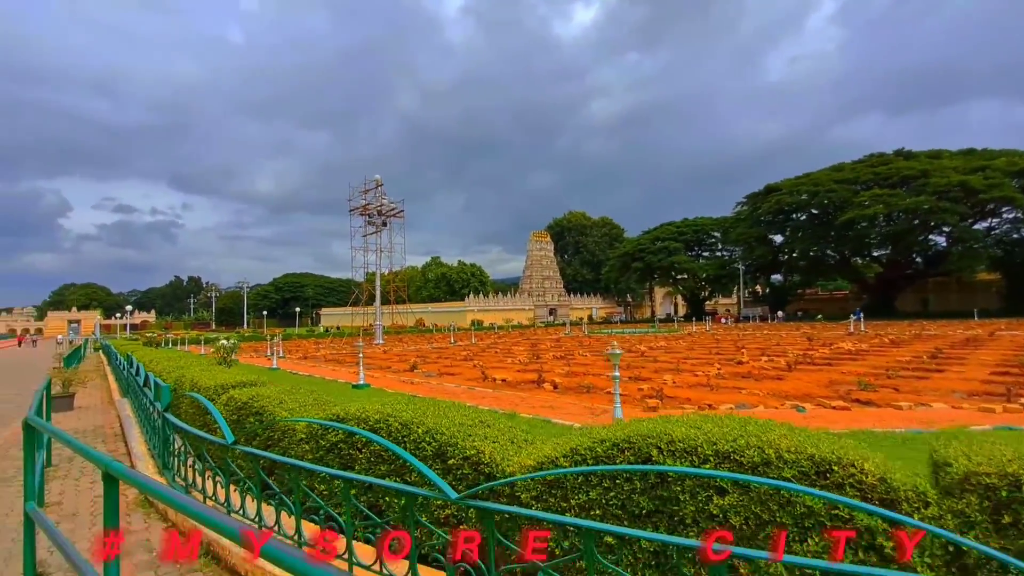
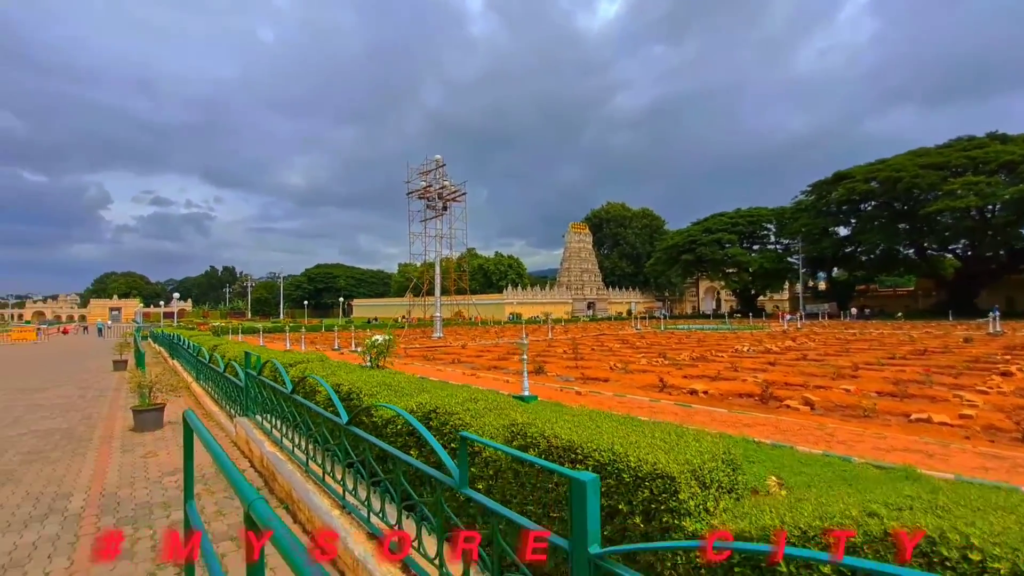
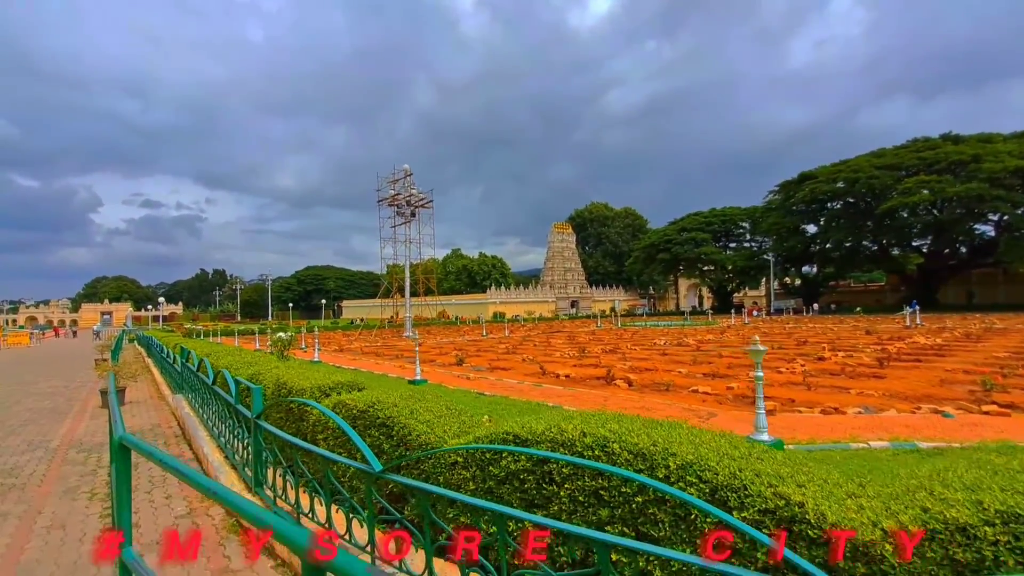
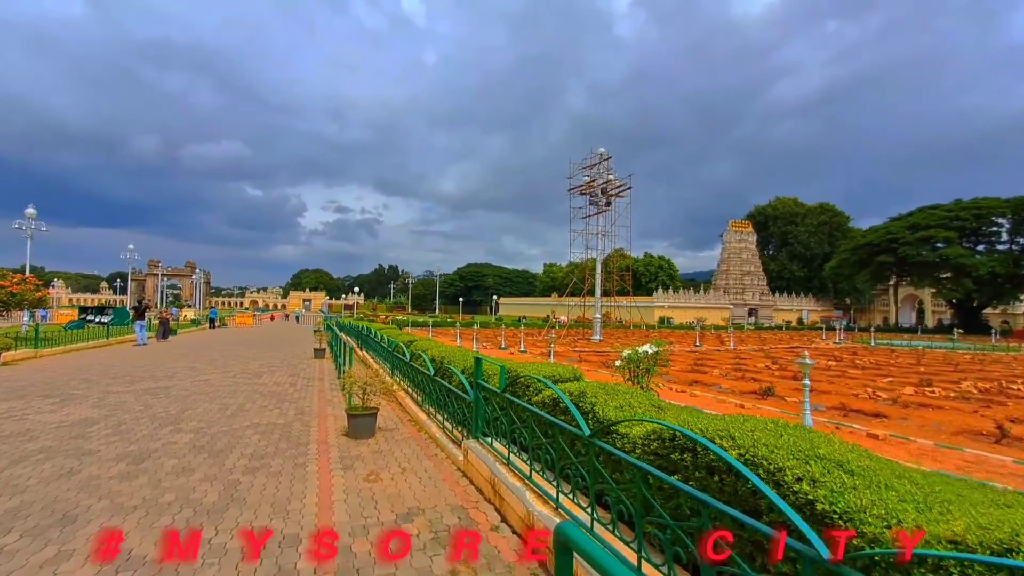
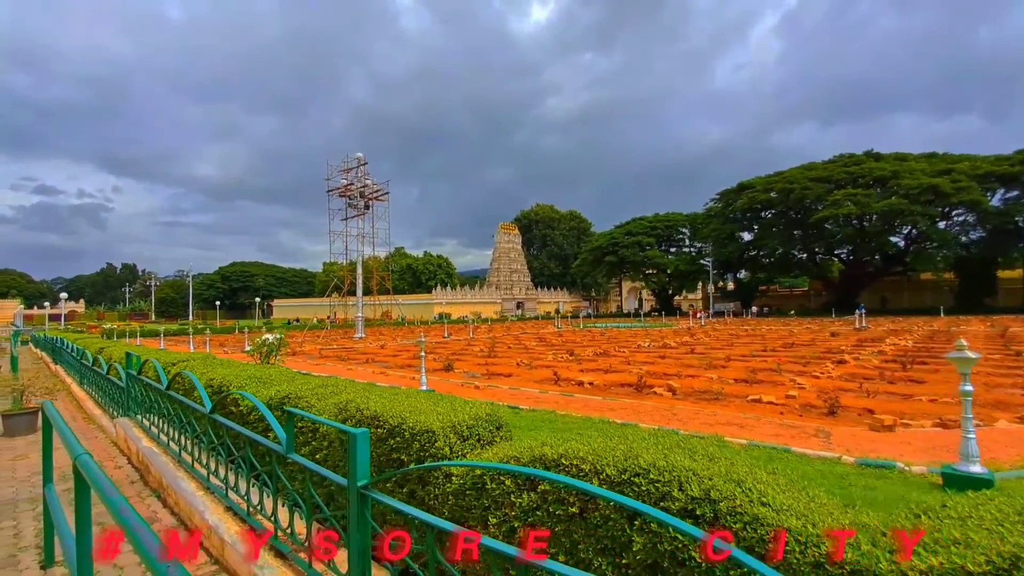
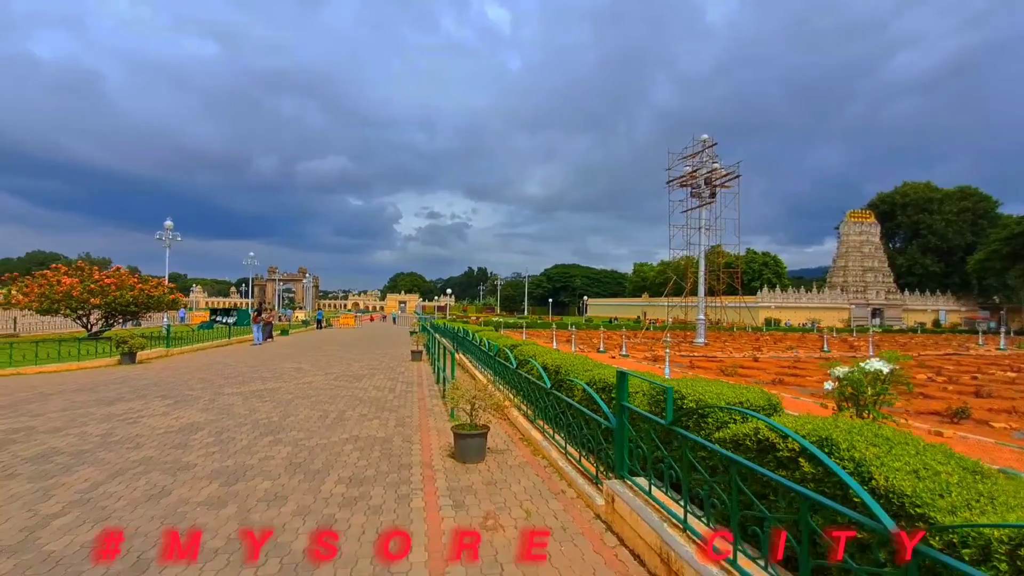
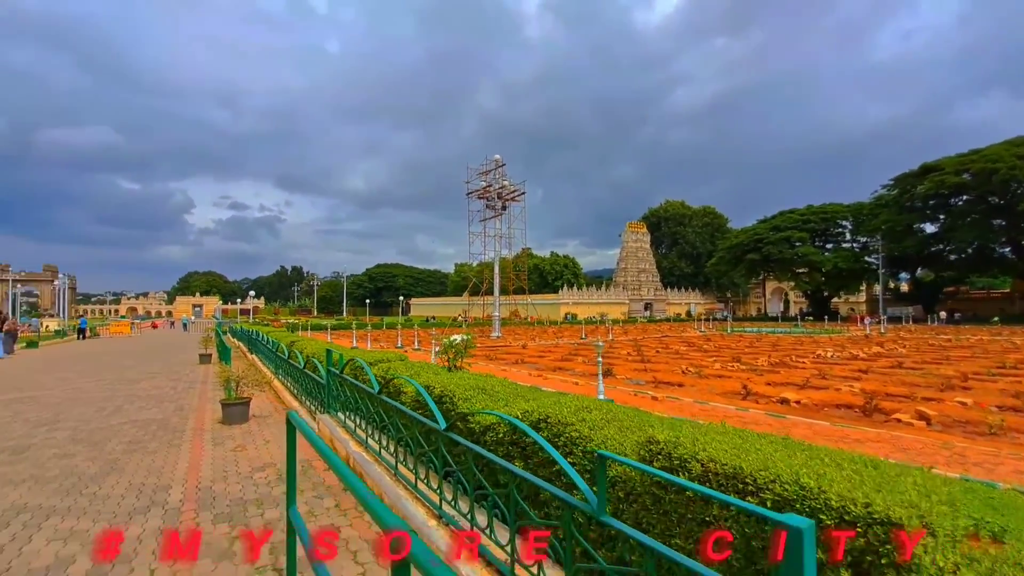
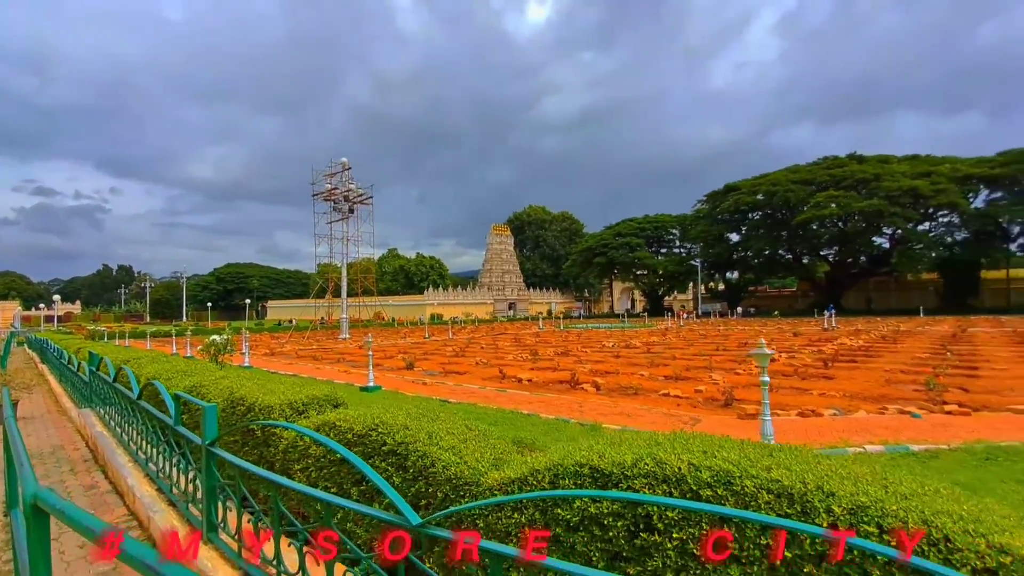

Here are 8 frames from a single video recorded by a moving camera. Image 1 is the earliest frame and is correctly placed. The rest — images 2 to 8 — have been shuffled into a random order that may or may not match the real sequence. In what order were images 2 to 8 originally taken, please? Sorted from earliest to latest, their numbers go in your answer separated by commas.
3, 8, 5, 2, 7, 4, 6
